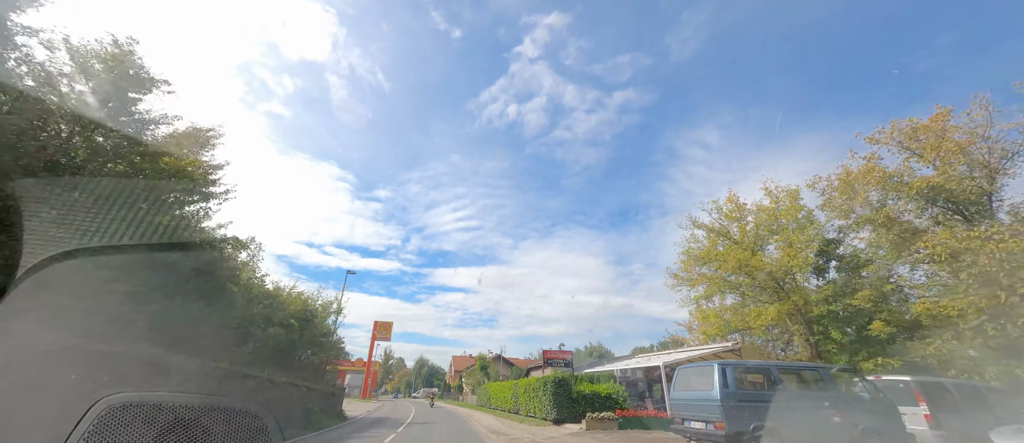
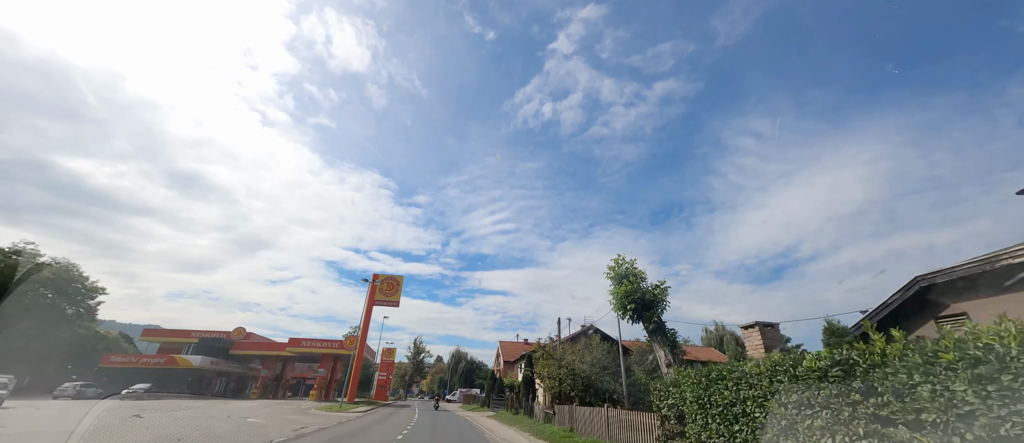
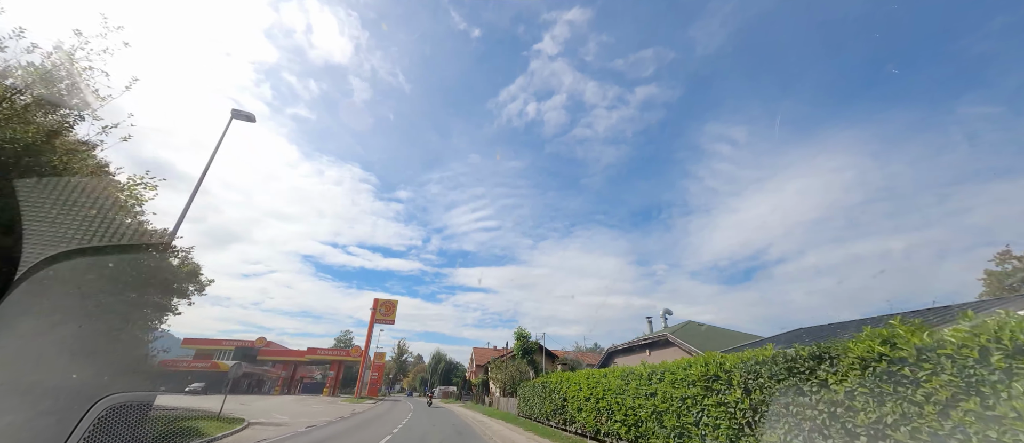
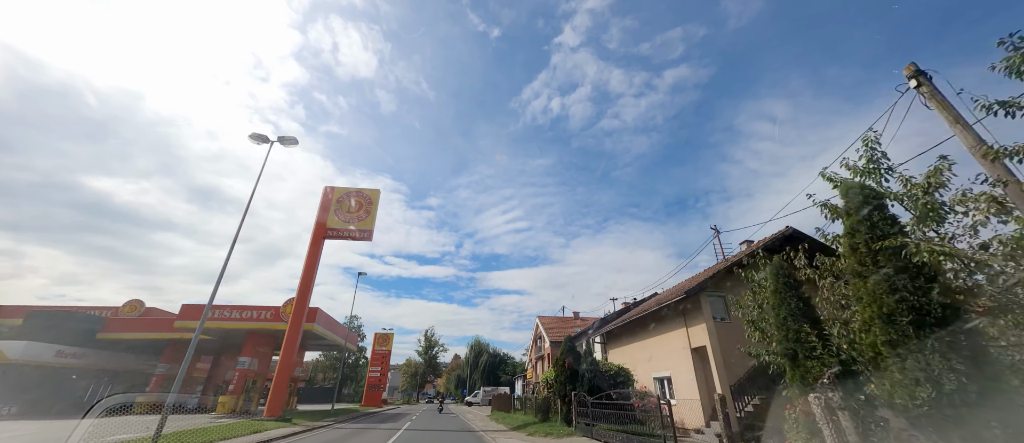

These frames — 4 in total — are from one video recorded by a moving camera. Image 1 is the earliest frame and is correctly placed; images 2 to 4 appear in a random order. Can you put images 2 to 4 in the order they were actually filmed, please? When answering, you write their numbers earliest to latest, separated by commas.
3, 2, 4
